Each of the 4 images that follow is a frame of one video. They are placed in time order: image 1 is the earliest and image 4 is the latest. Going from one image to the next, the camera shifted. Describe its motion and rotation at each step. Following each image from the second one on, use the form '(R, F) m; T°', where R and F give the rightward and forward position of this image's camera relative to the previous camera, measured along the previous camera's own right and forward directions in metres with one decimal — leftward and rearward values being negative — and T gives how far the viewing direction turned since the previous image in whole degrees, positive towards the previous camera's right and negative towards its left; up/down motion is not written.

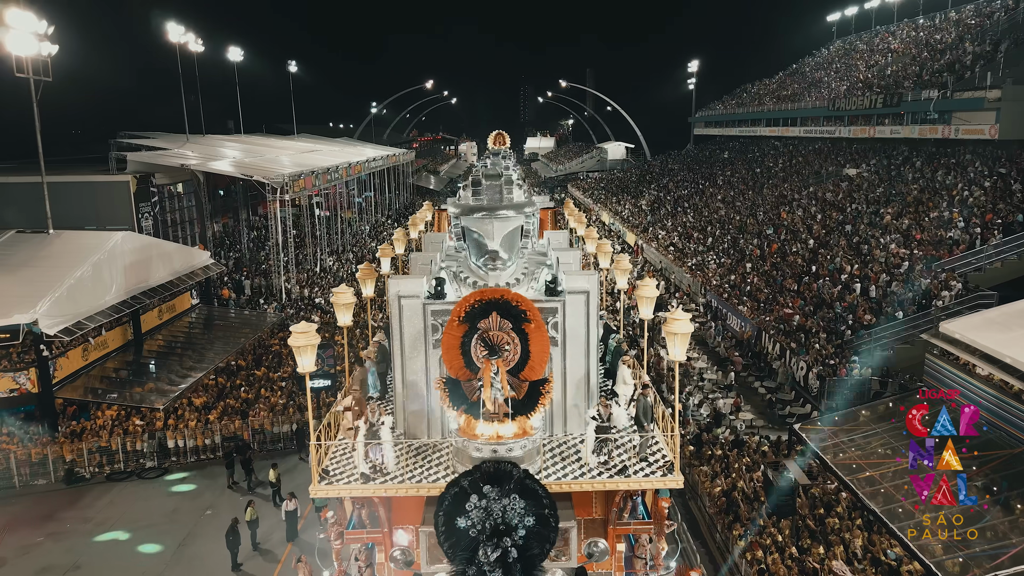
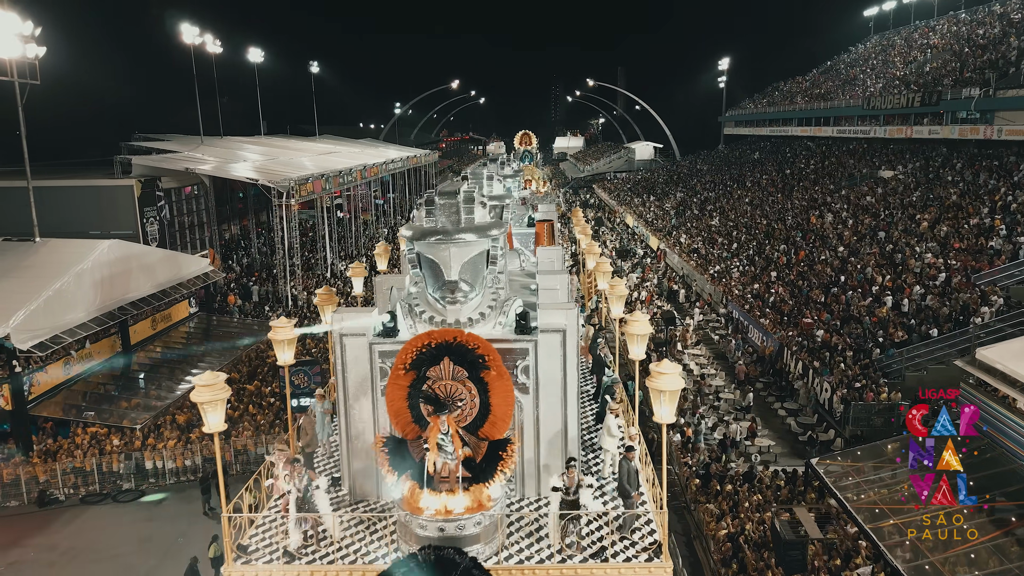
(+0.8, +1.1) m; -3°
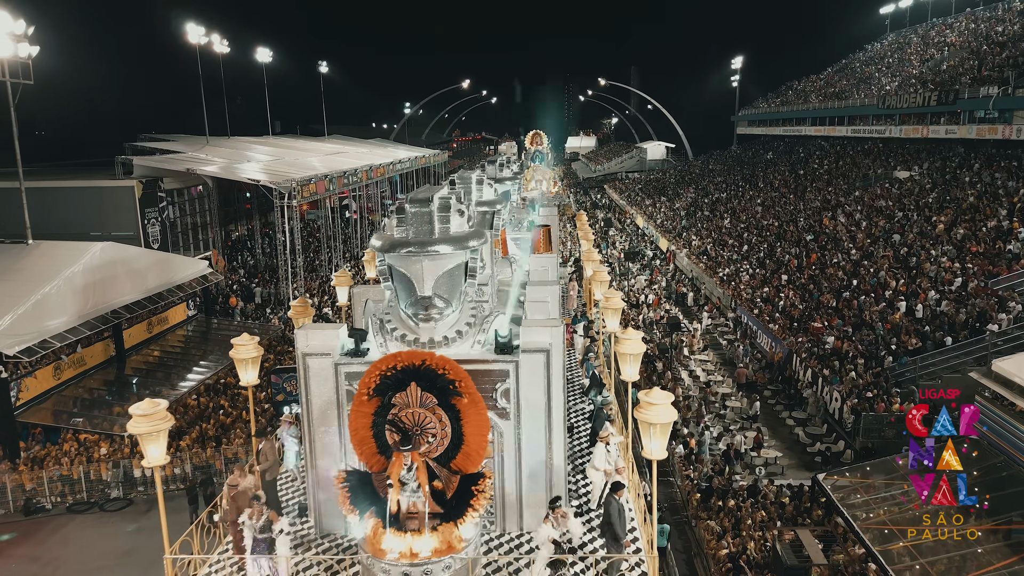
(+0.3, +0.5) m; -1°
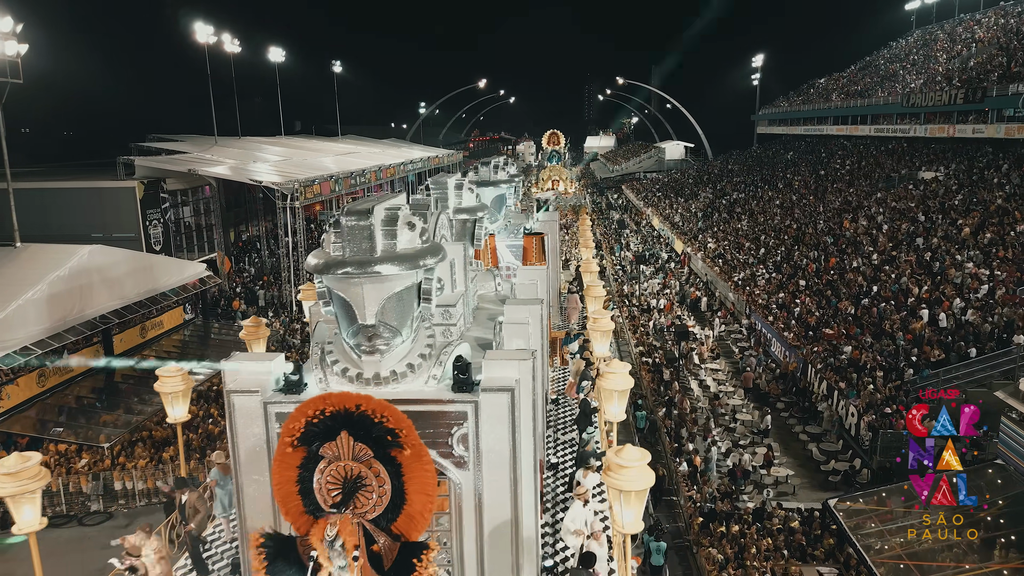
(+0.5, +0.7) m; -2°
